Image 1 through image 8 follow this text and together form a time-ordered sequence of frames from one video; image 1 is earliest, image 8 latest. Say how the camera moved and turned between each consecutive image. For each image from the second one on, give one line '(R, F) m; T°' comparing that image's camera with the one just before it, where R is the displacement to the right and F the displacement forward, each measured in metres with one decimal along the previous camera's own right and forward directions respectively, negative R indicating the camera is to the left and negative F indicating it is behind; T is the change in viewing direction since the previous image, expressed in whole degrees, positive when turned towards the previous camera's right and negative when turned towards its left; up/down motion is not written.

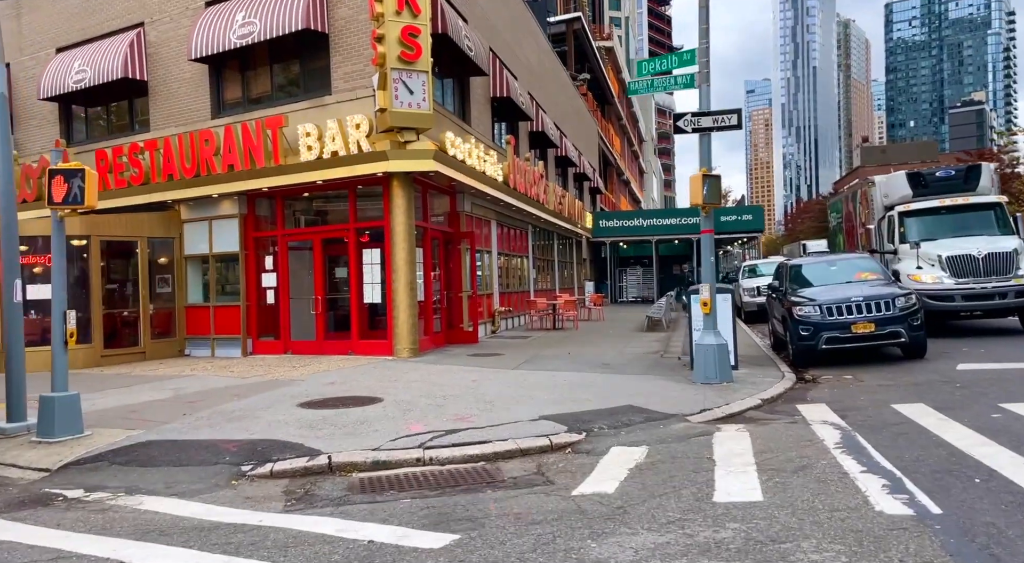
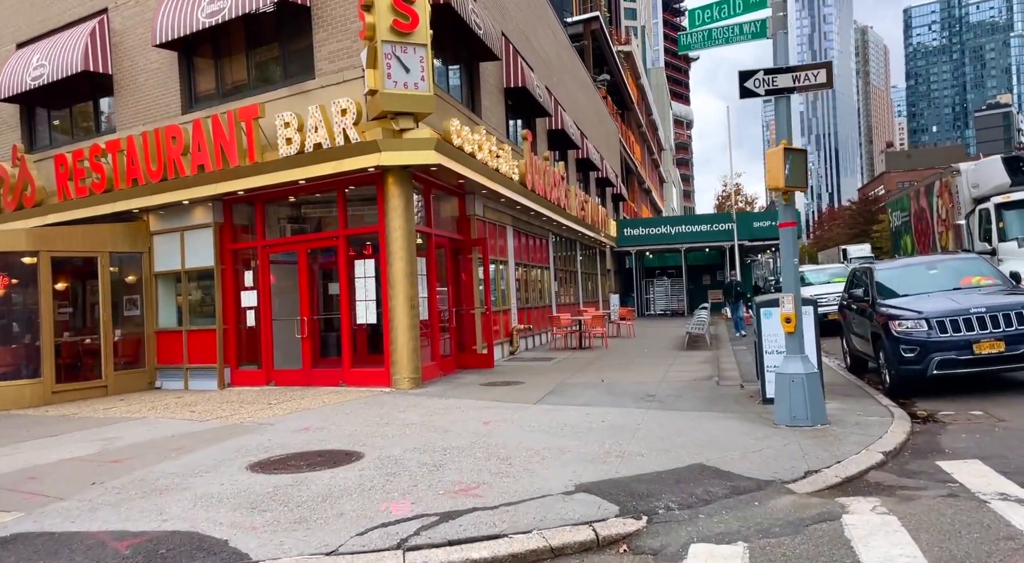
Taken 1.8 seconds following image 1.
(0.0, +2.3) m; -2°
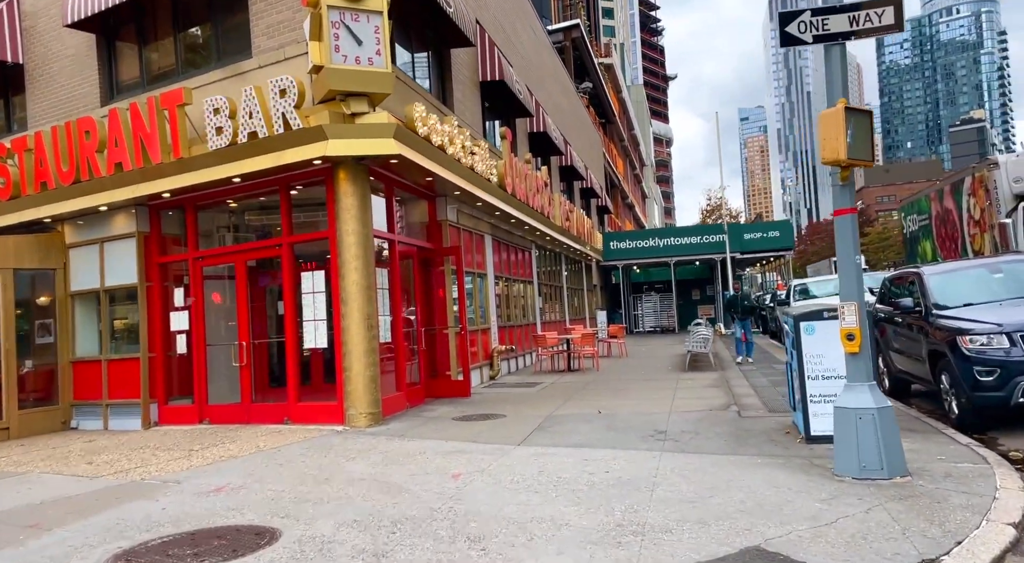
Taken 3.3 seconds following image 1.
(+0.1, +1.8) m; +2°
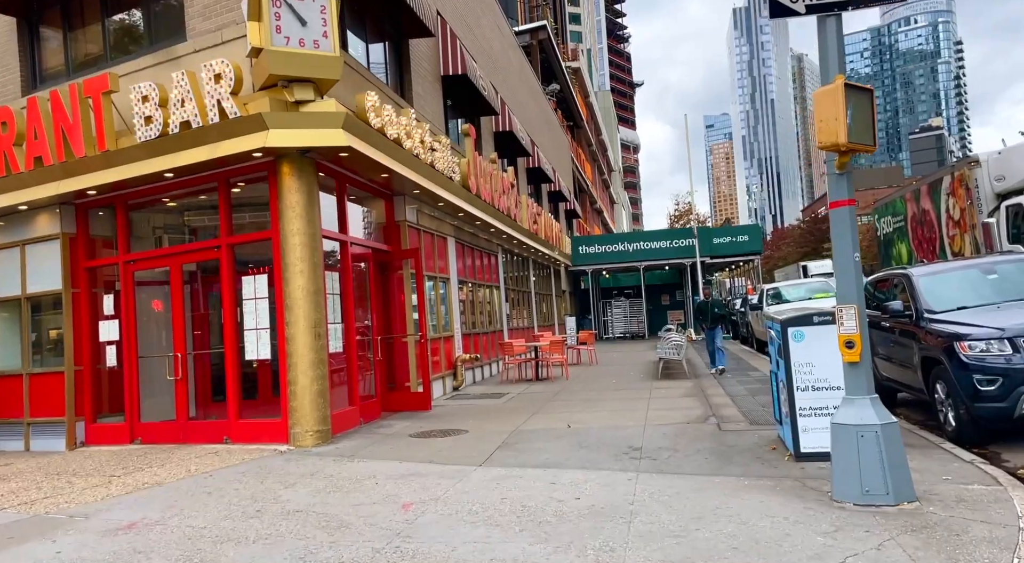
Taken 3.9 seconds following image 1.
(+0.1, +0.7) m; +3°
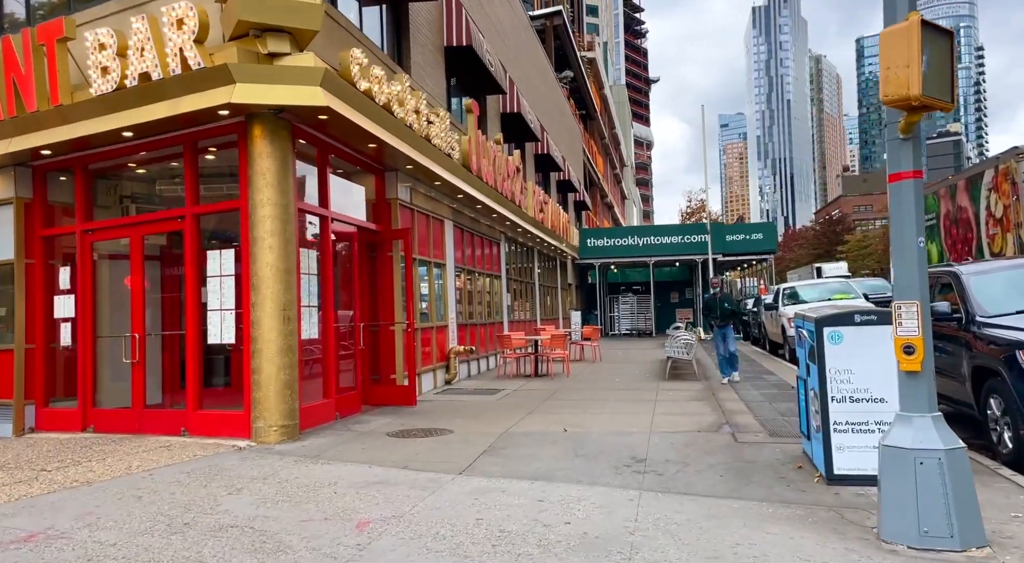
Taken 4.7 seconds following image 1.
(+0.2, +0.9) m; -1°
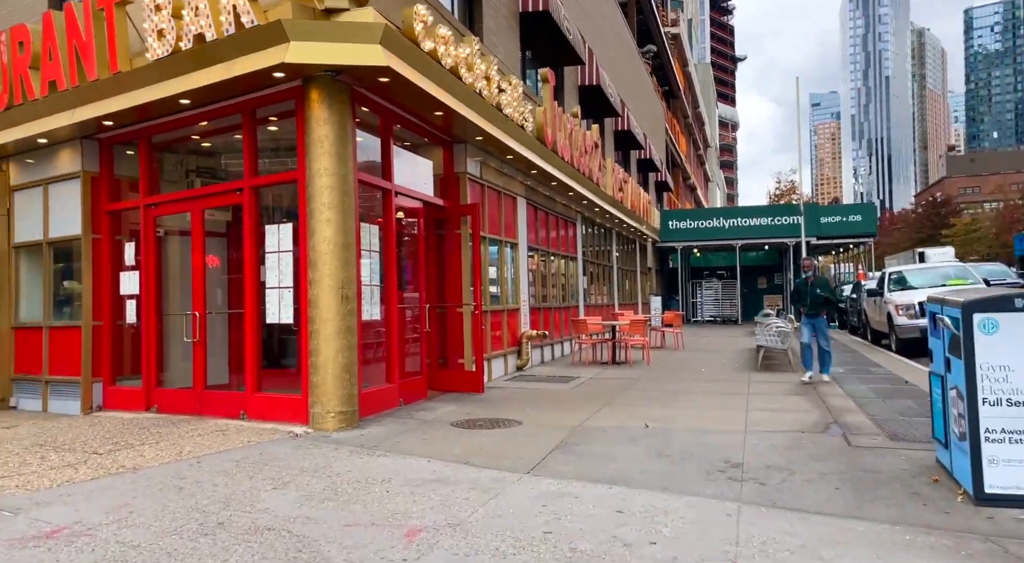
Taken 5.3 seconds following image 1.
(0.0, +0.8) m; -7°
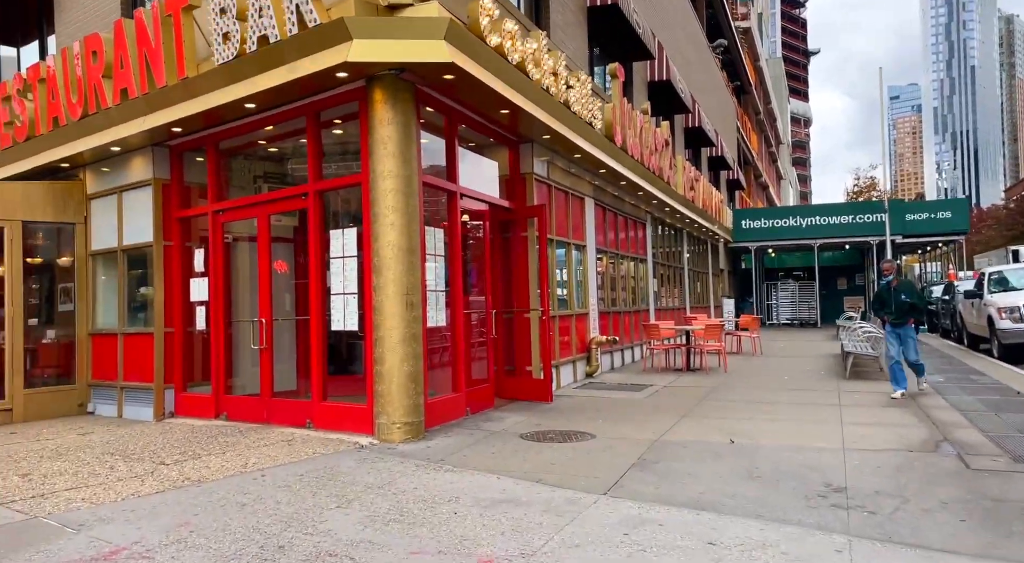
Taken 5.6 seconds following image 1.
(-0.1, +0.4) m; -5°
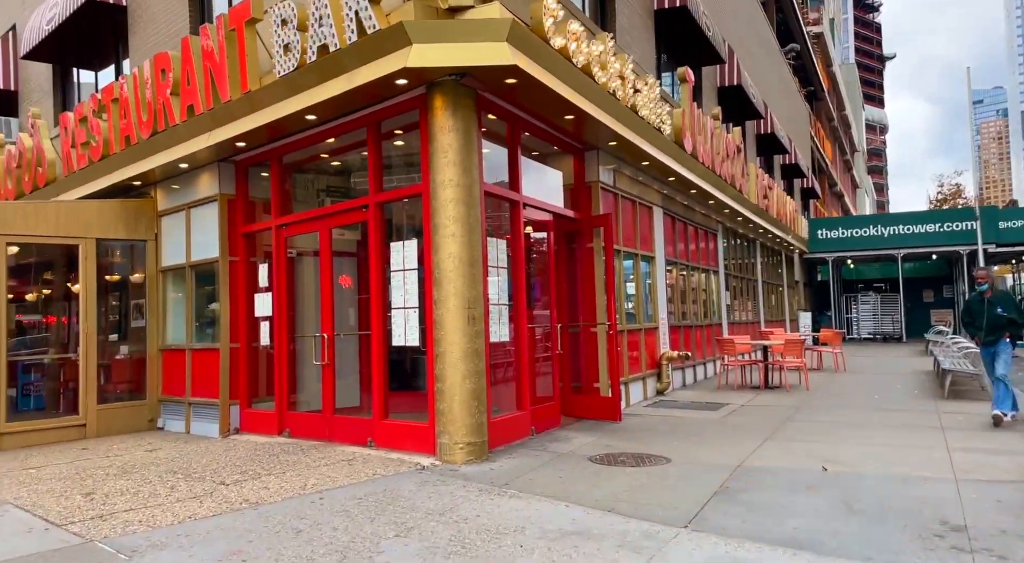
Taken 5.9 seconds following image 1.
(0.0, +0.4) m; -5°
